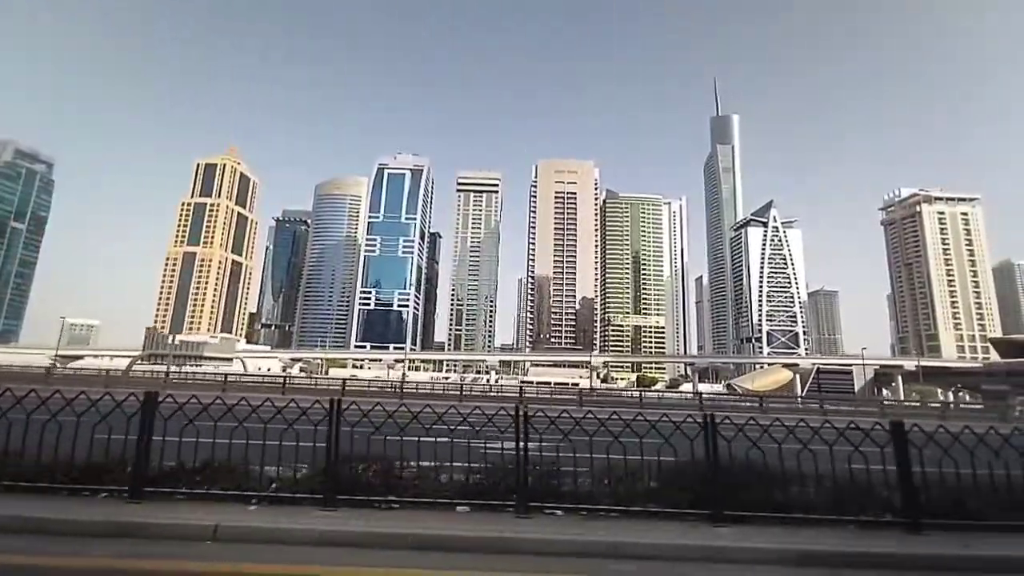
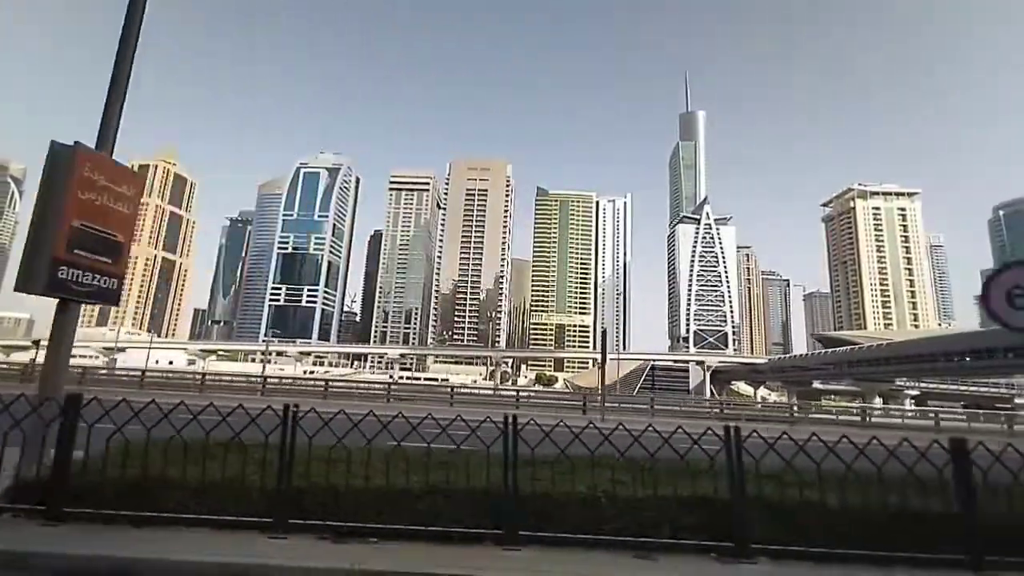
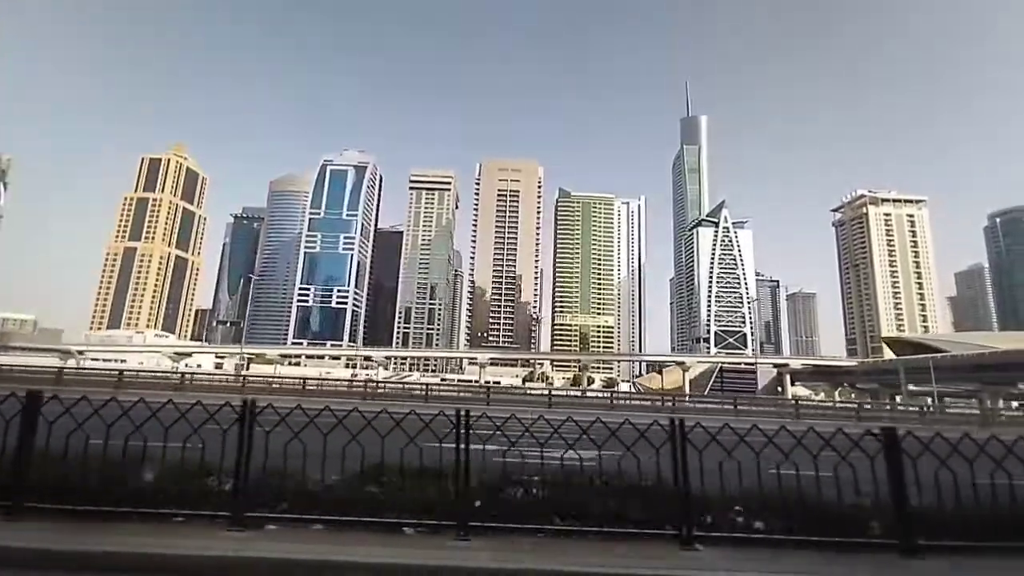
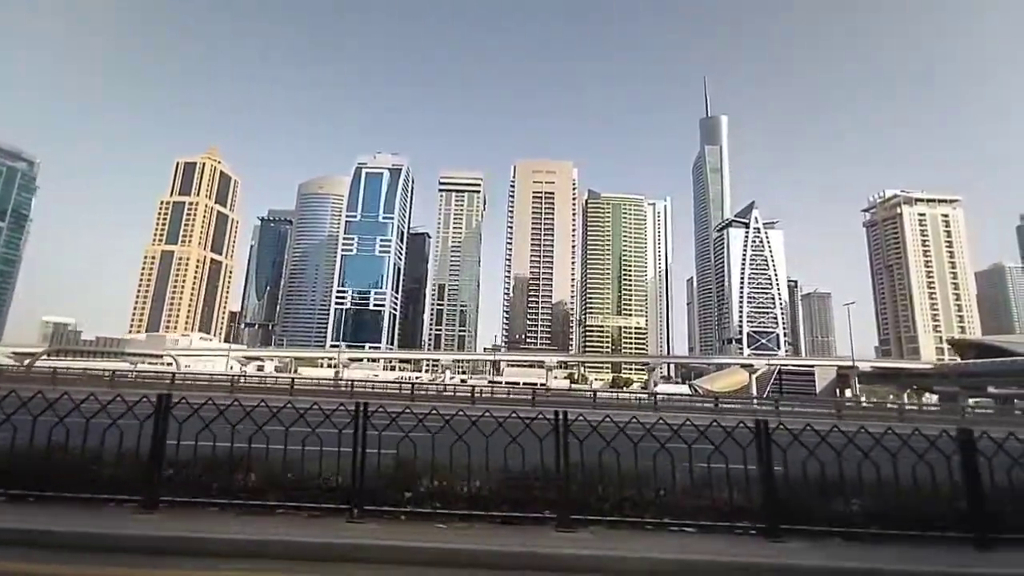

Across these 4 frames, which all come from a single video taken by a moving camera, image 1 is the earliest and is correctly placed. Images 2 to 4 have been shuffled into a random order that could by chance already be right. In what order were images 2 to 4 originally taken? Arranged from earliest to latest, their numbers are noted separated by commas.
4, 3, 2
